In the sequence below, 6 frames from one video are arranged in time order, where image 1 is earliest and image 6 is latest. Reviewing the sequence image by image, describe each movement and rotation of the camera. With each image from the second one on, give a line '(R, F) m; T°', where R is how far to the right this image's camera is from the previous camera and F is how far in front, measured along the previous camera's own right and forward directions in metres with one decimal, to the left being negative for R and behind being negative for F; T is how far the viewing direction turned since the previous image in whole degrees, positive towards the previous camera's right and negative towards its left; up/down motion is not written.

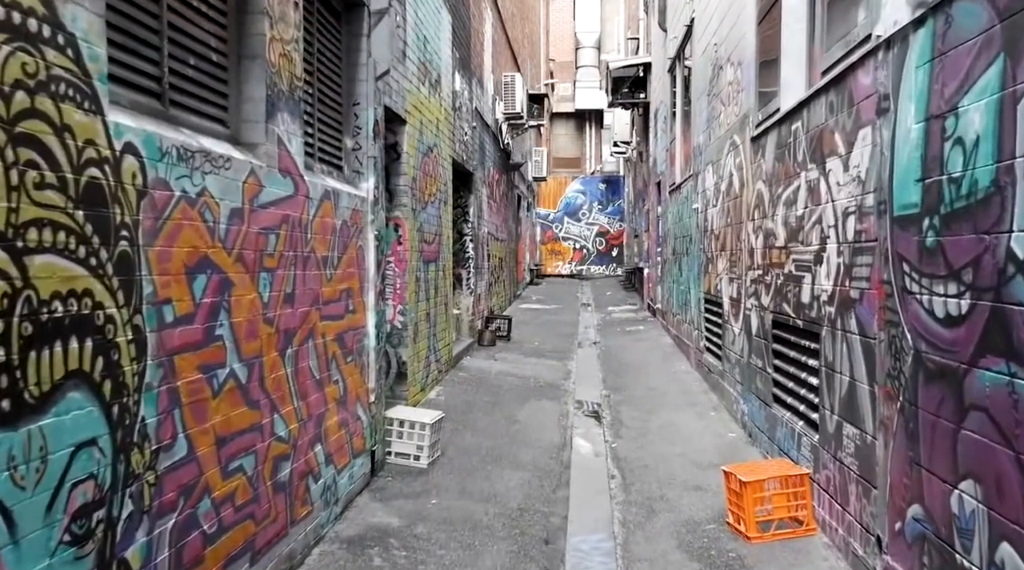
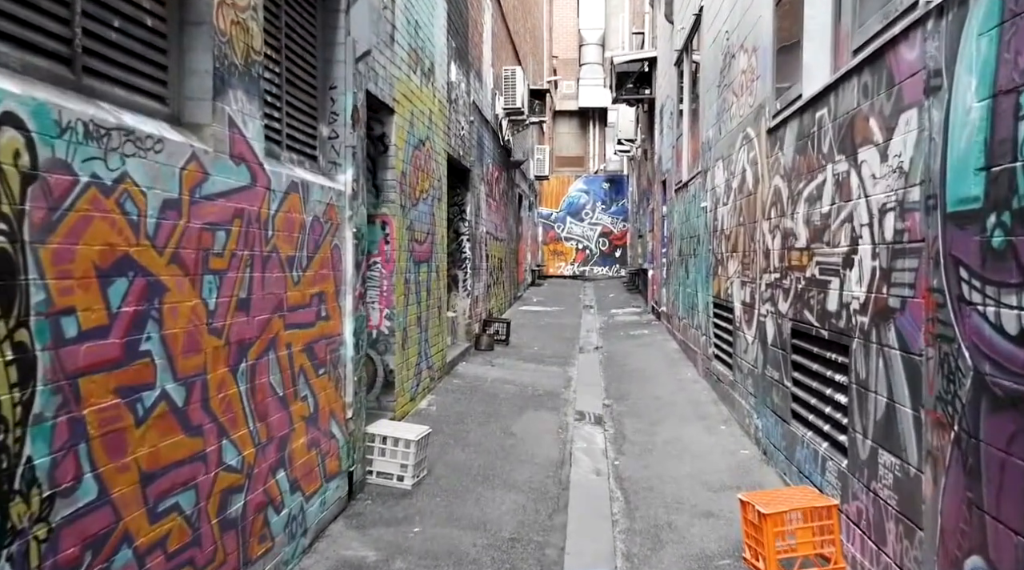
(+0.1, +0.5) m; 0°
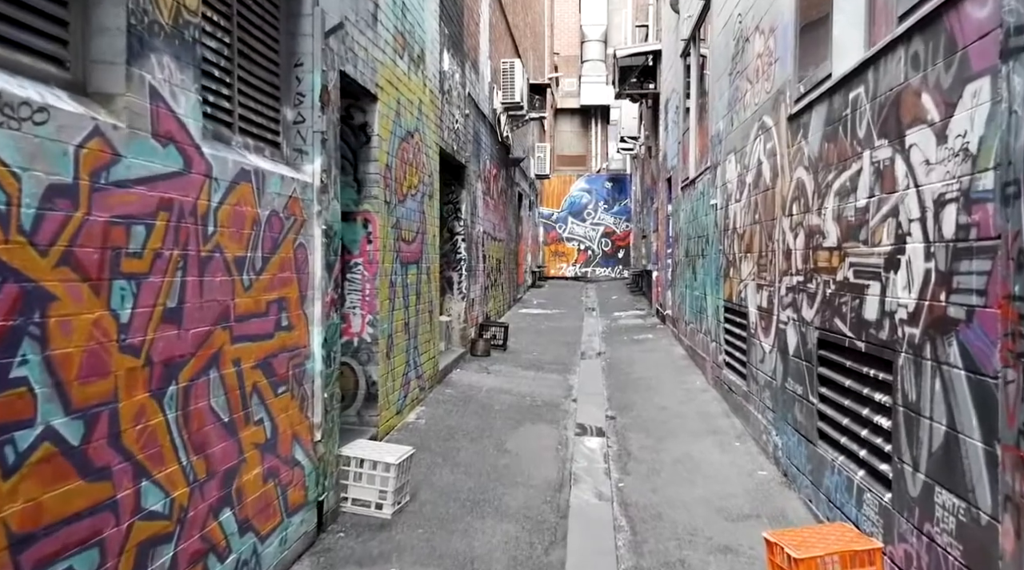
(+0.1, +0.5) m; 0°
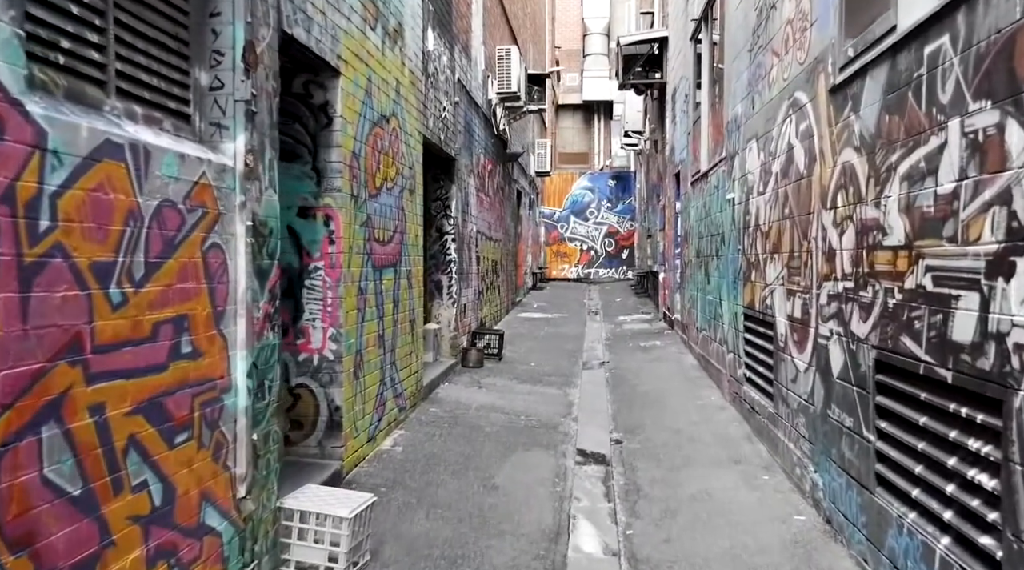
(+0.1, +0.9) m; 0°
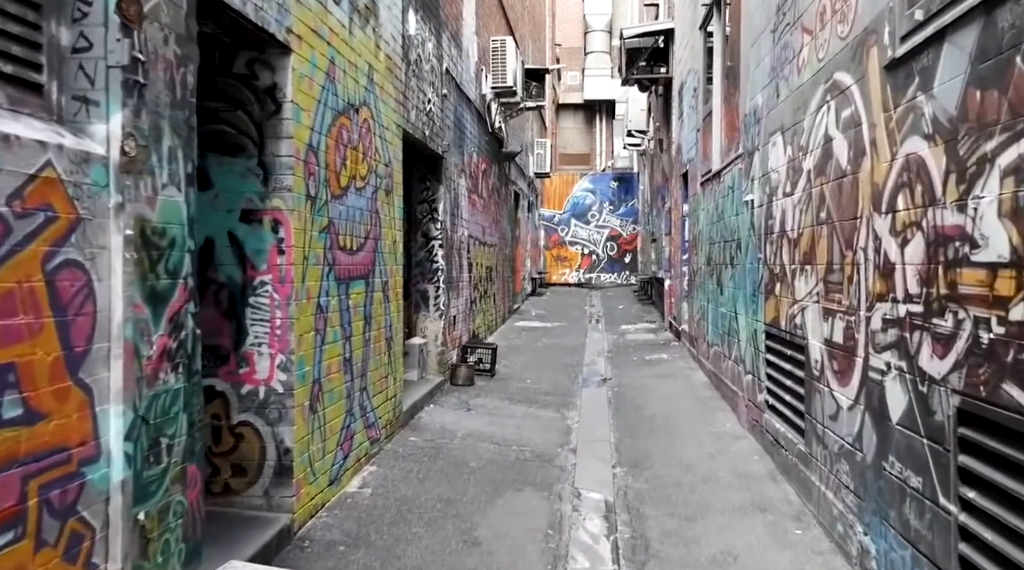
(+0.1, +0.8) m; 0°
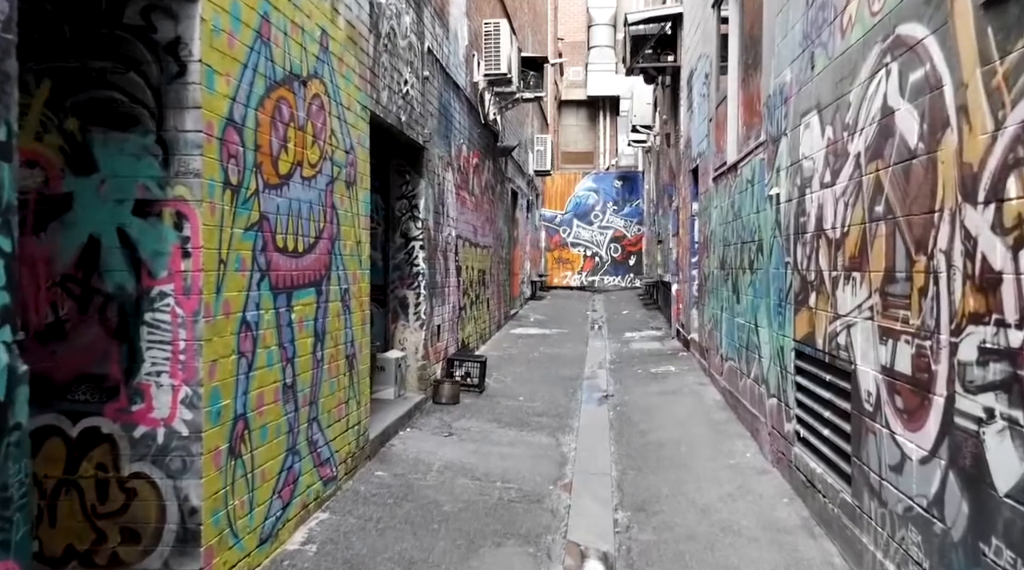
(+0.1, +0.9) m; 0°
